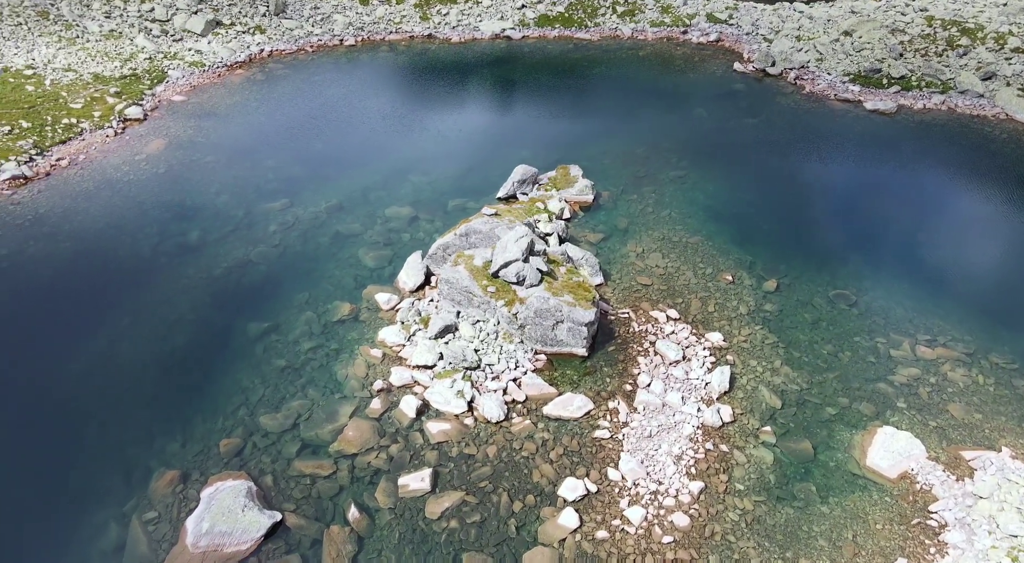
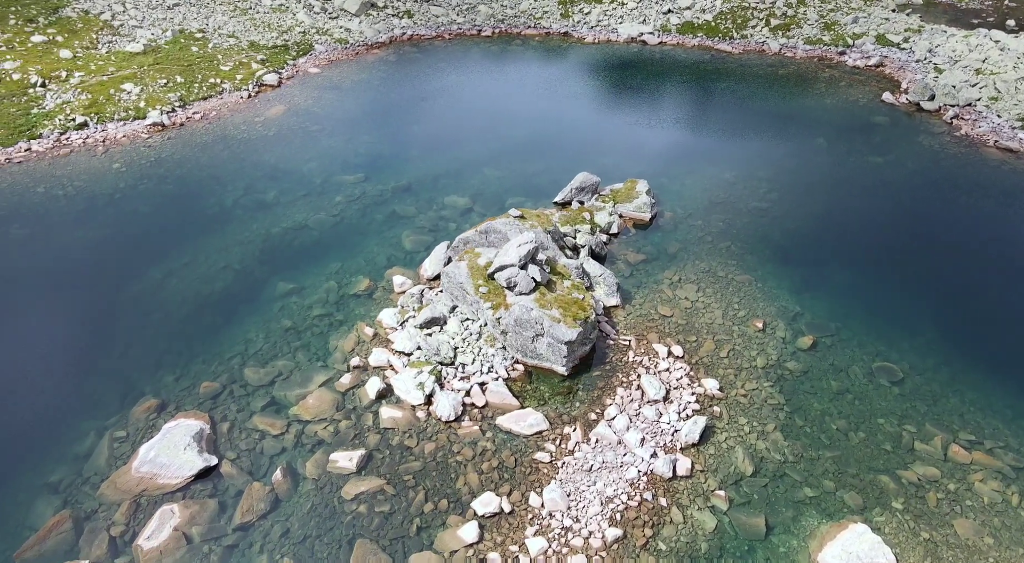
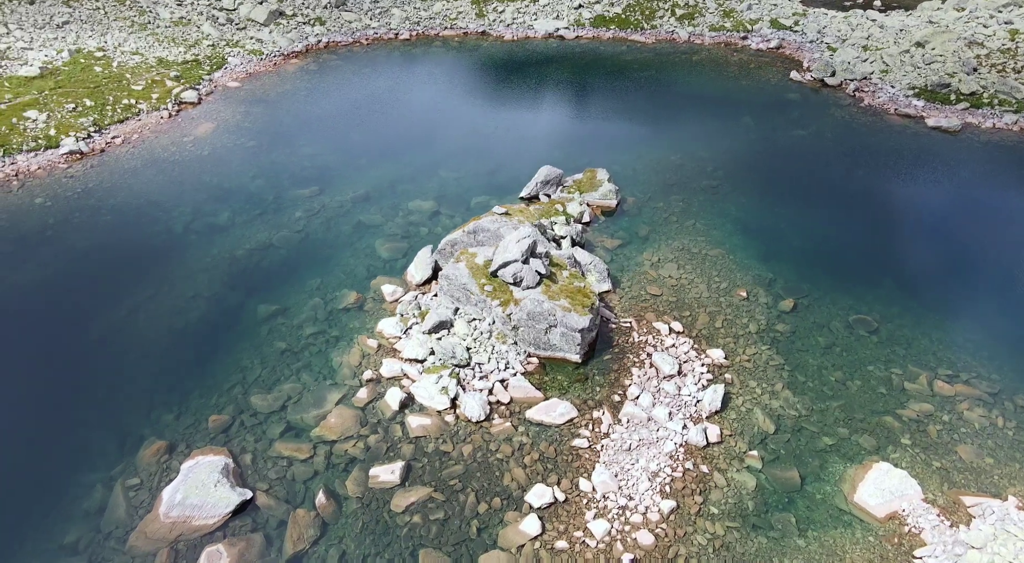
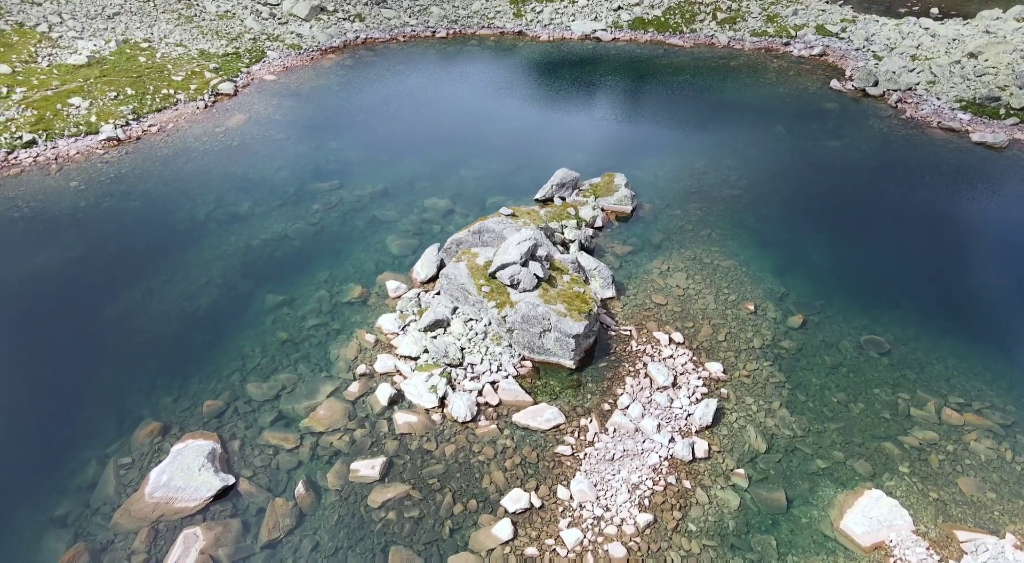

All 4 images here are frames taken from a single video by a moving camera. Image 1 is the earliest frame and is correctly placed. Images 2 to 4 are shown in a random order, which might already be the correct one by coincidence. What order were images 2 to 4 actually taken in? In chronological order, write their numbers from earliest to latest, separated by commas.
3, 4, 2
